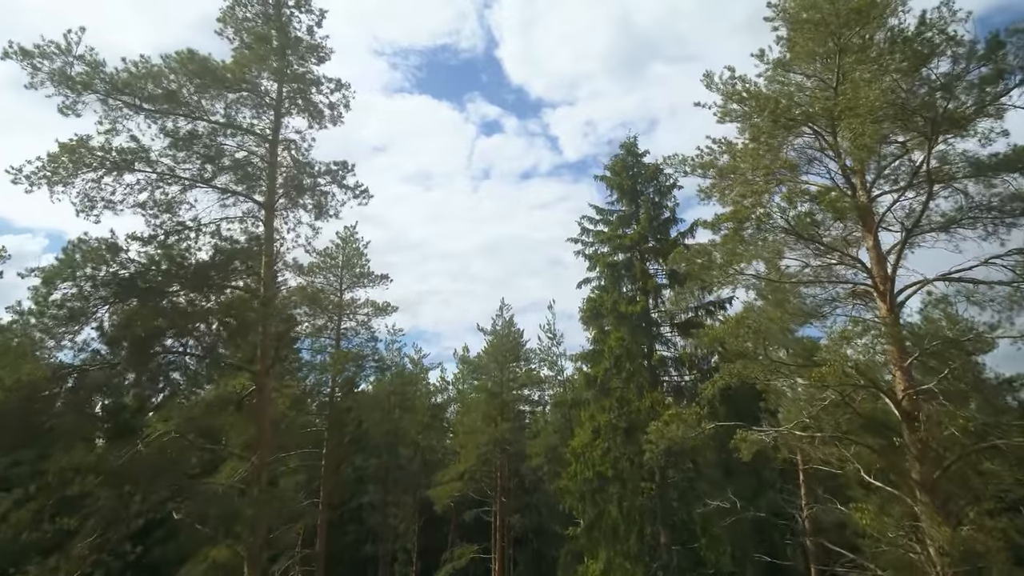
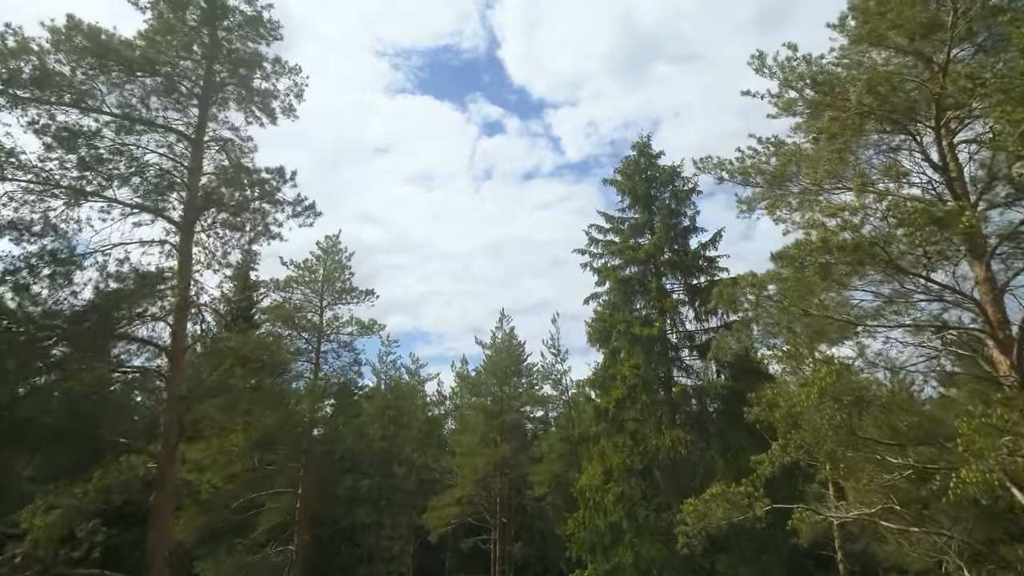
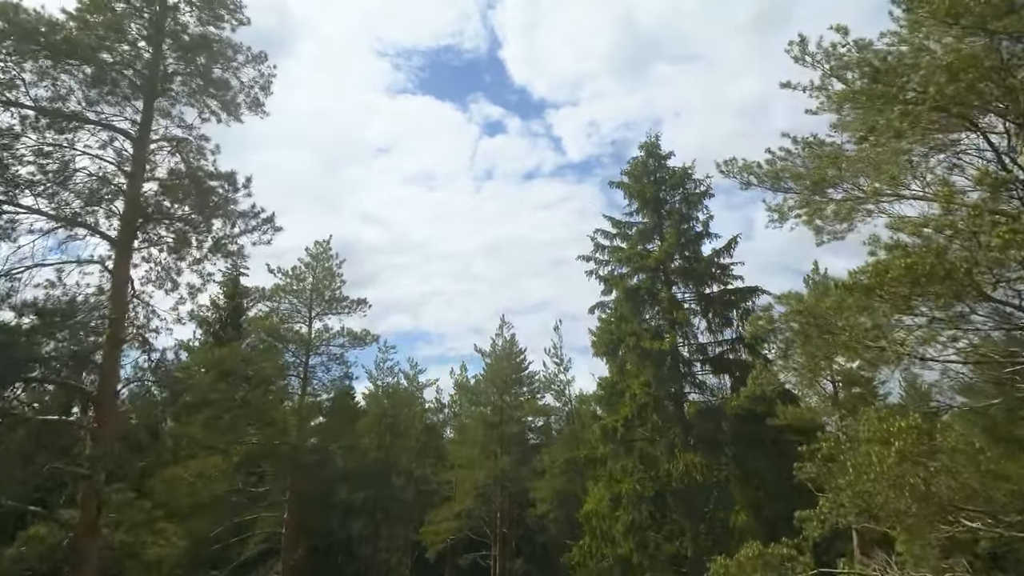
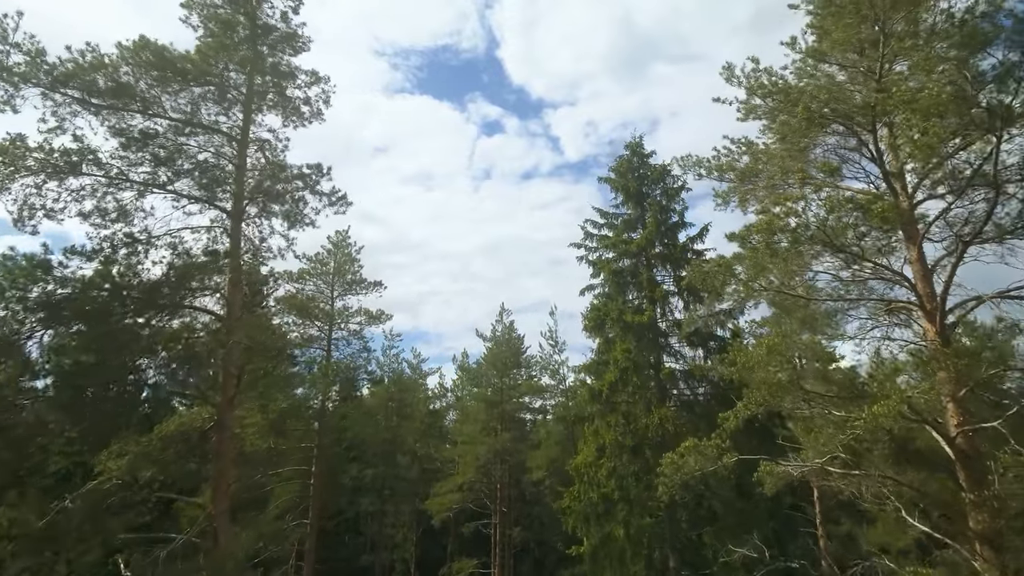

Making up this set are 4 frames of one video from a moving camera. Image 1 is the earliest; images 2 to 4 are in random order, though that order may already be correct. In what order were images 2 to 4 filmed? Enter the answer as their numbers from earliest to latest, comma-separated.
4, 2, 3
